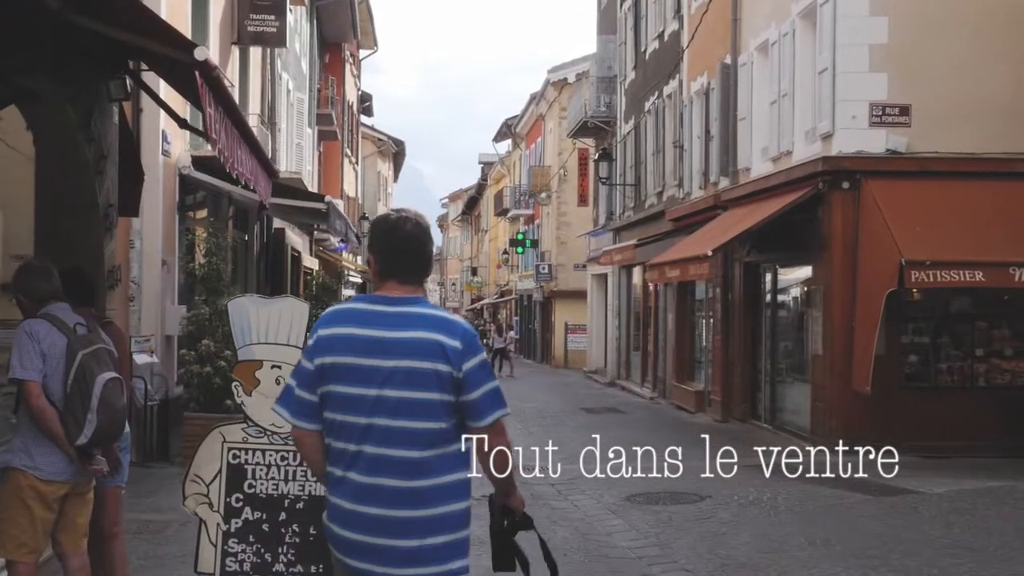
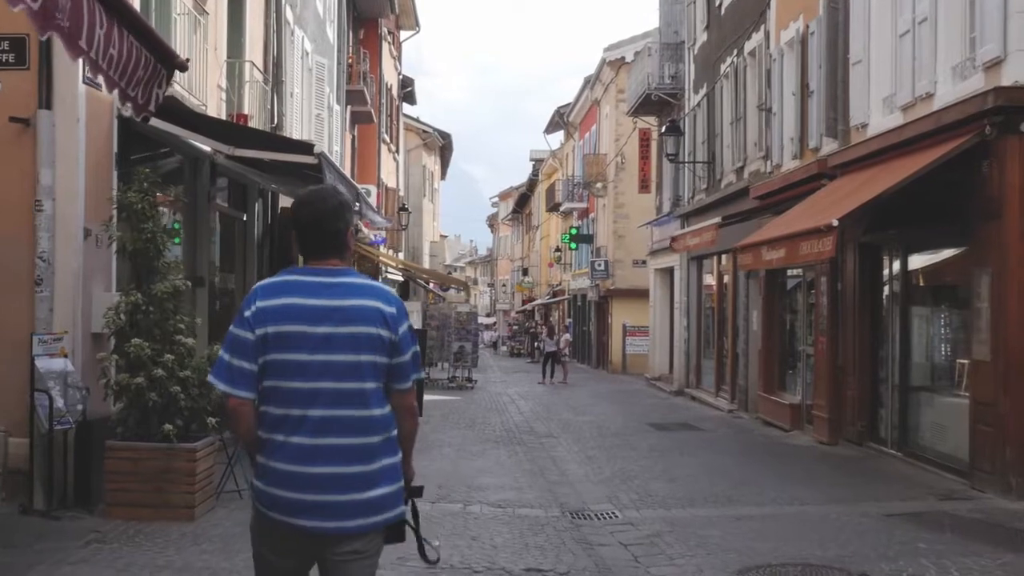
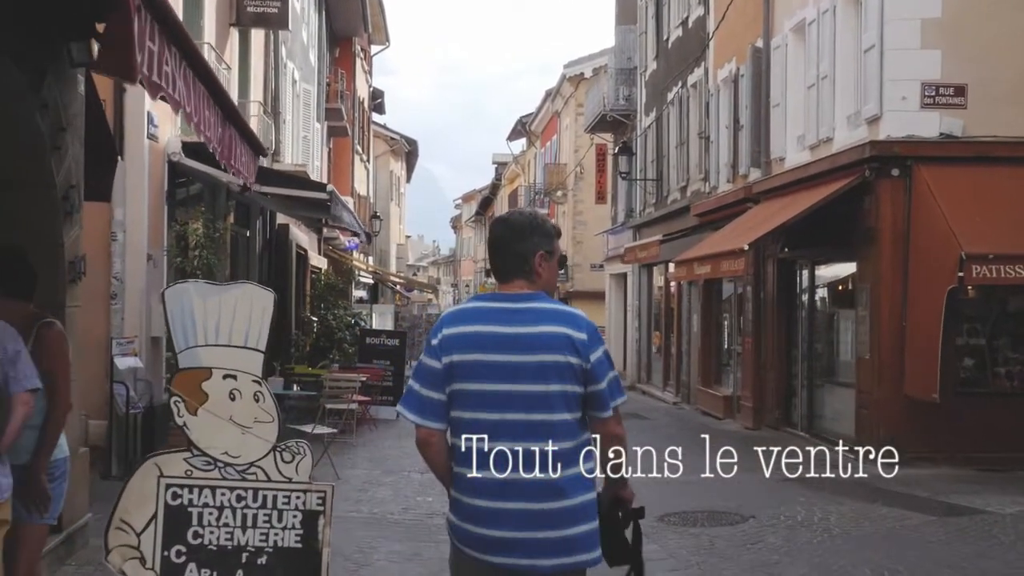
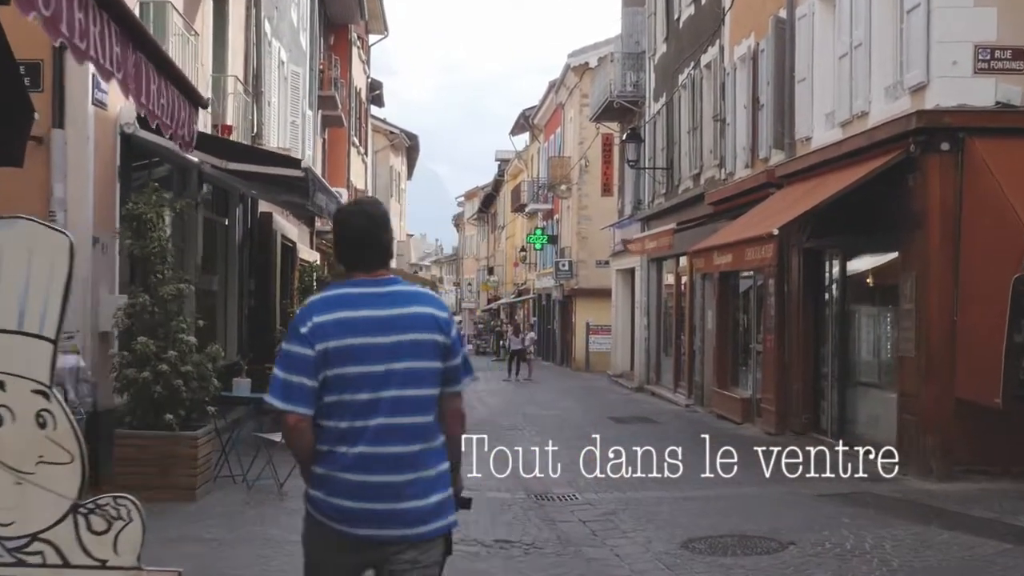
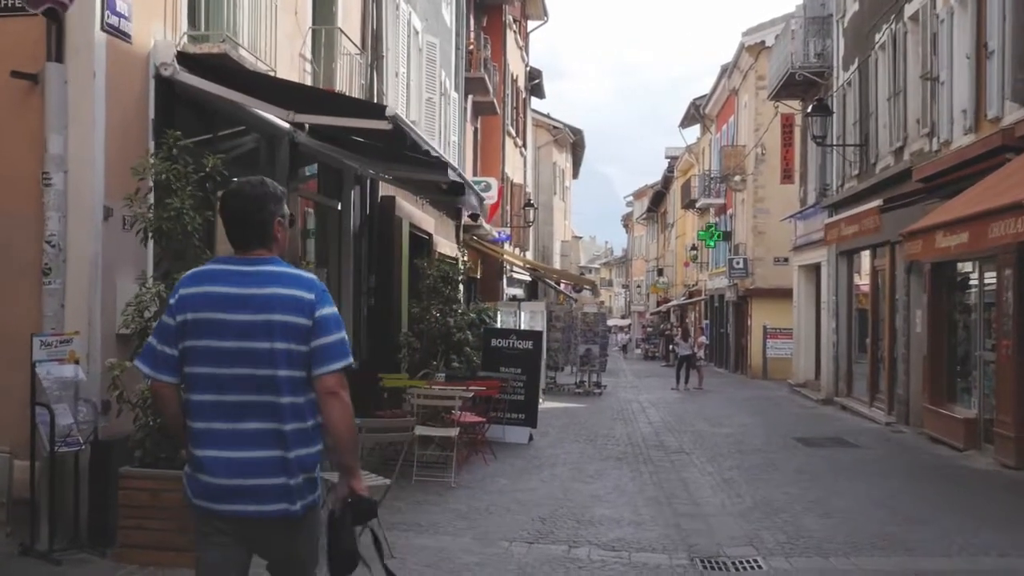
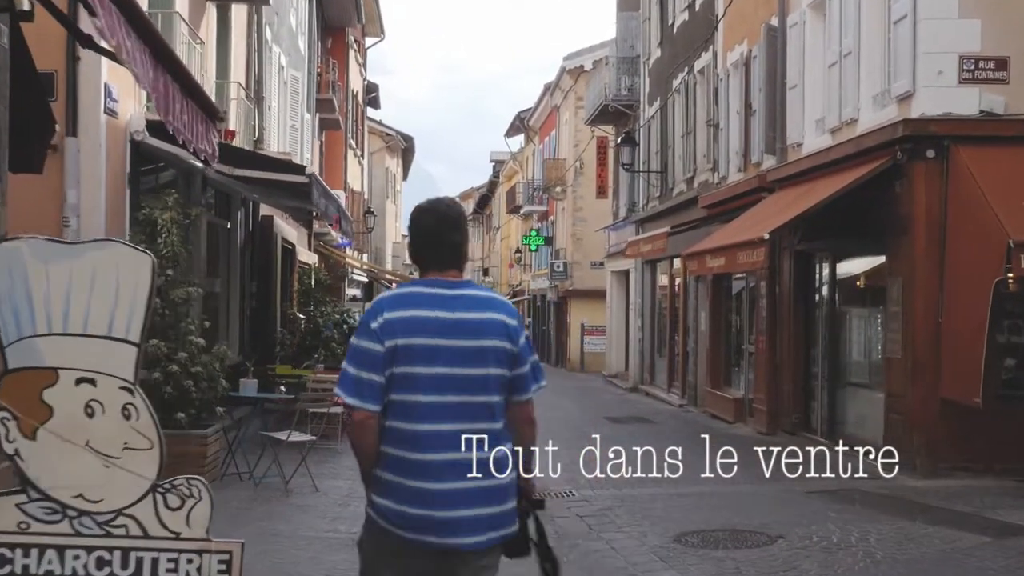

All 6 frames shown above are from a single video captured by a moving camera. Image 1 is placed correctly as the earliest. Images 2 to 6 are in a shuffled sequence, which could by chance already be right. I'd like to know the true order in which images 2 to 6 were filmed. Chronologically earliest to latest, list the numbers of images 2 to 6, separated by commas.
3, 6, 4, 2, 5
